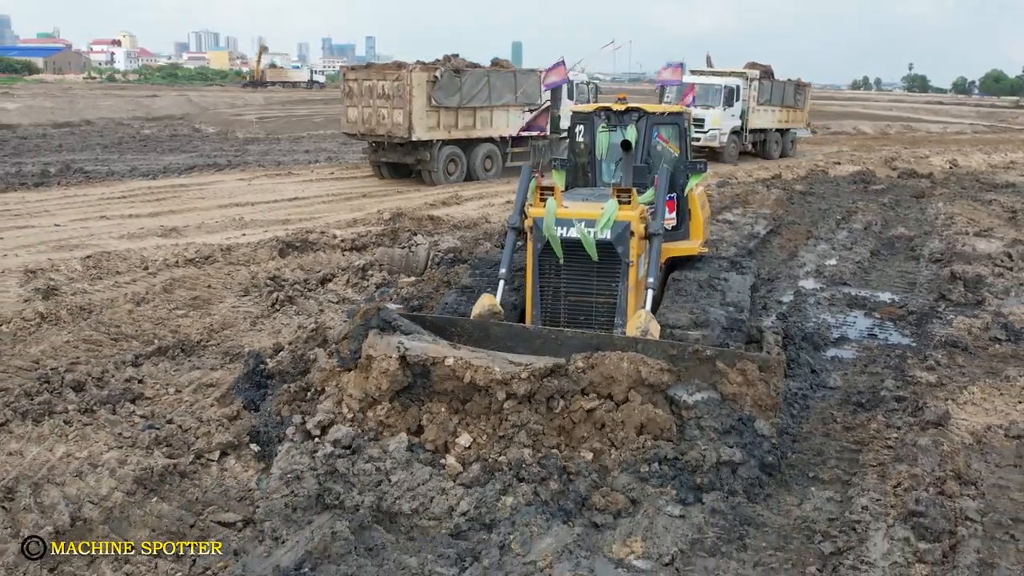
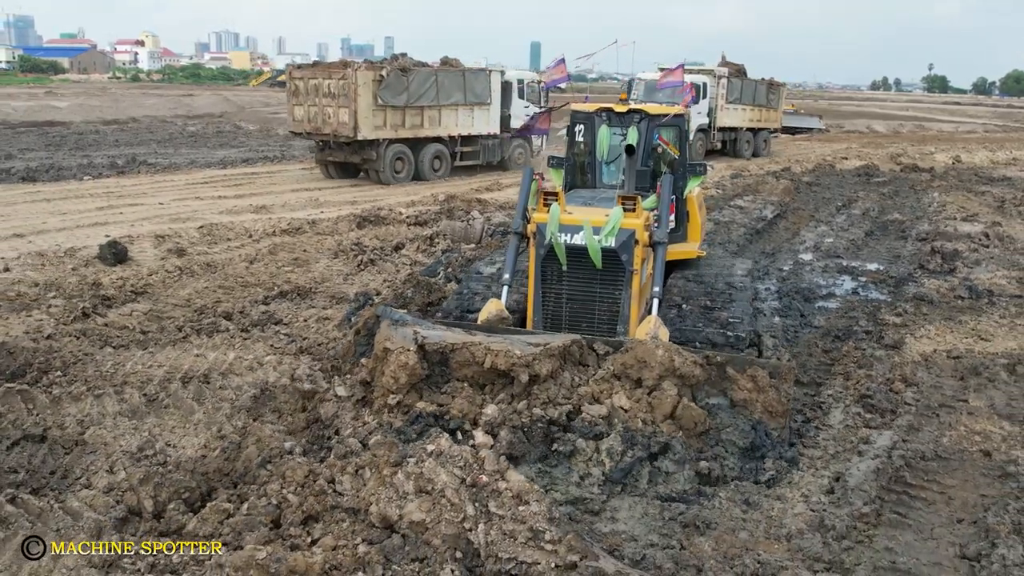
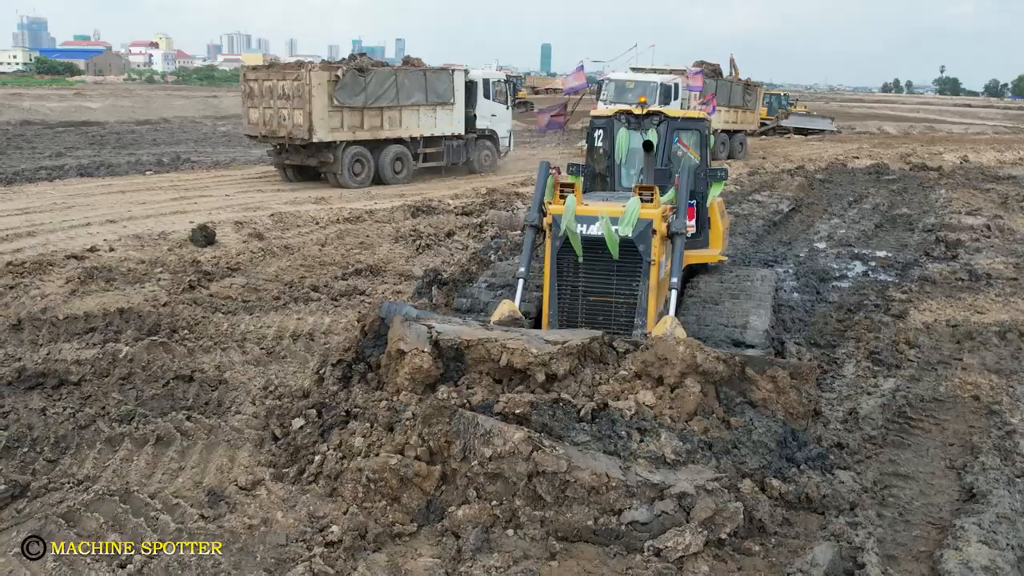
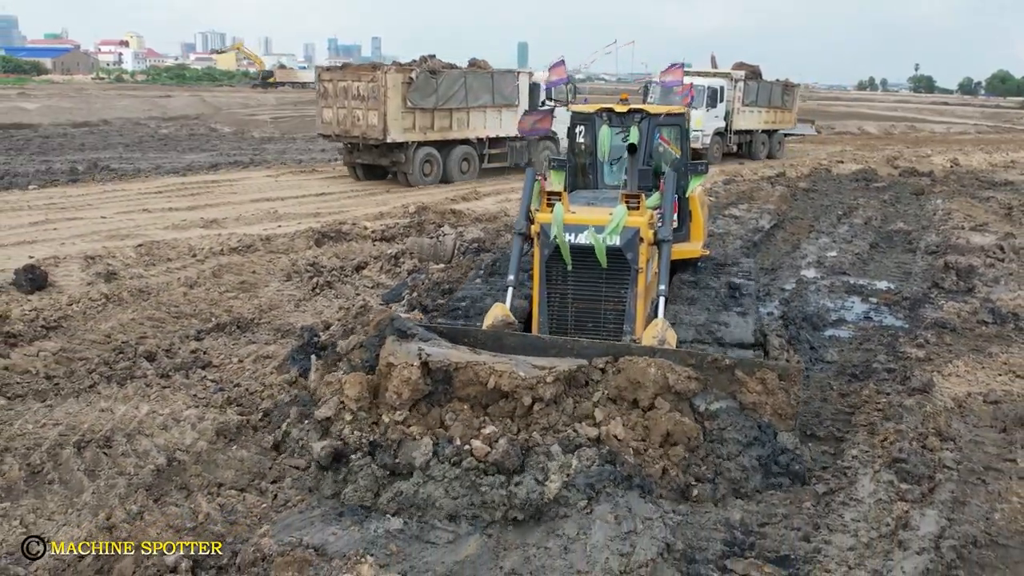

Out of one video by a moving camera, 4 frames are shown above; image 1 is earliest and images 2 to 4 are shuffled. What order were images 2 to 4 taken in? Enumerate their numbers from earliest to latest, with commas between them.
4, 2, 3
